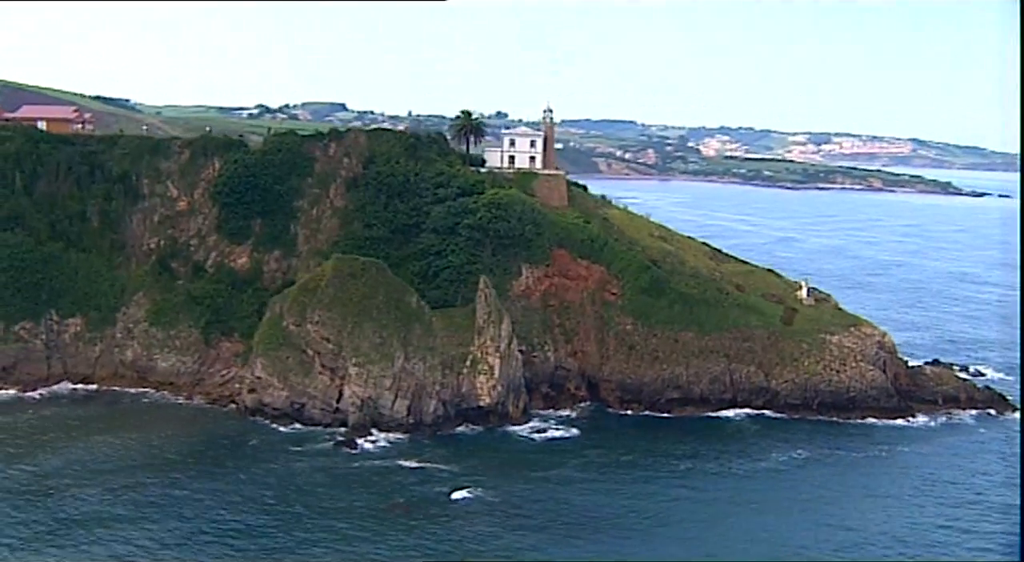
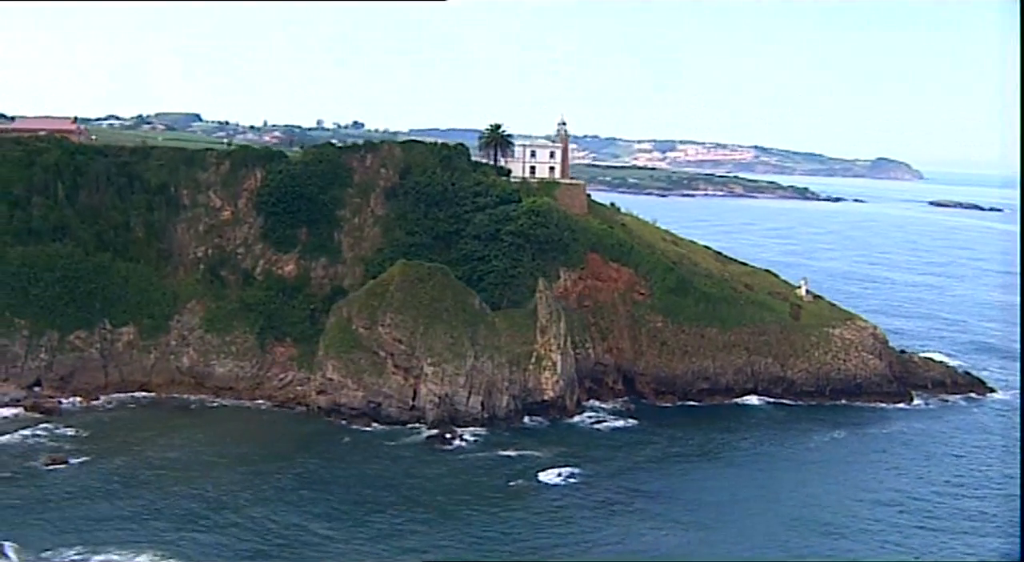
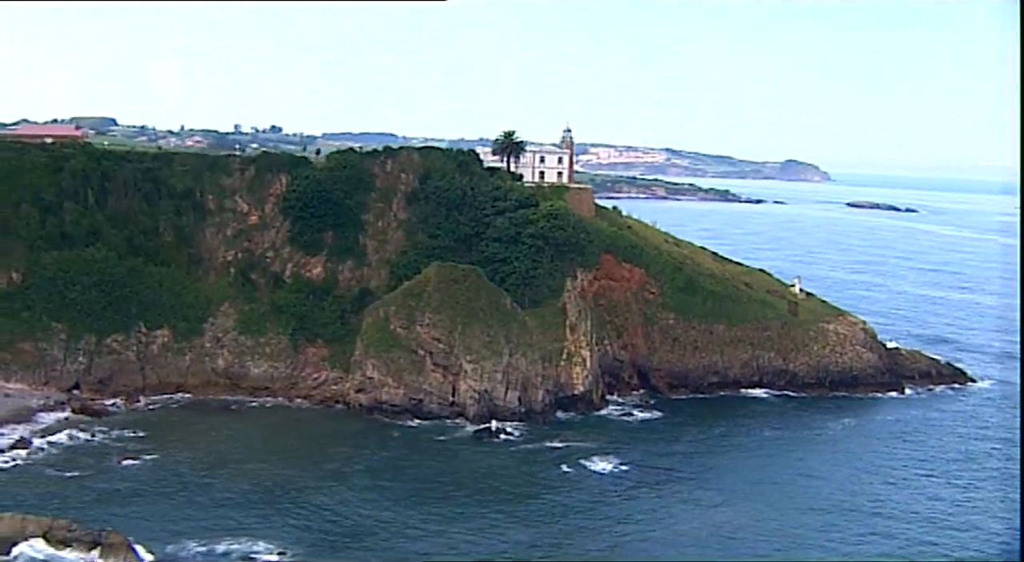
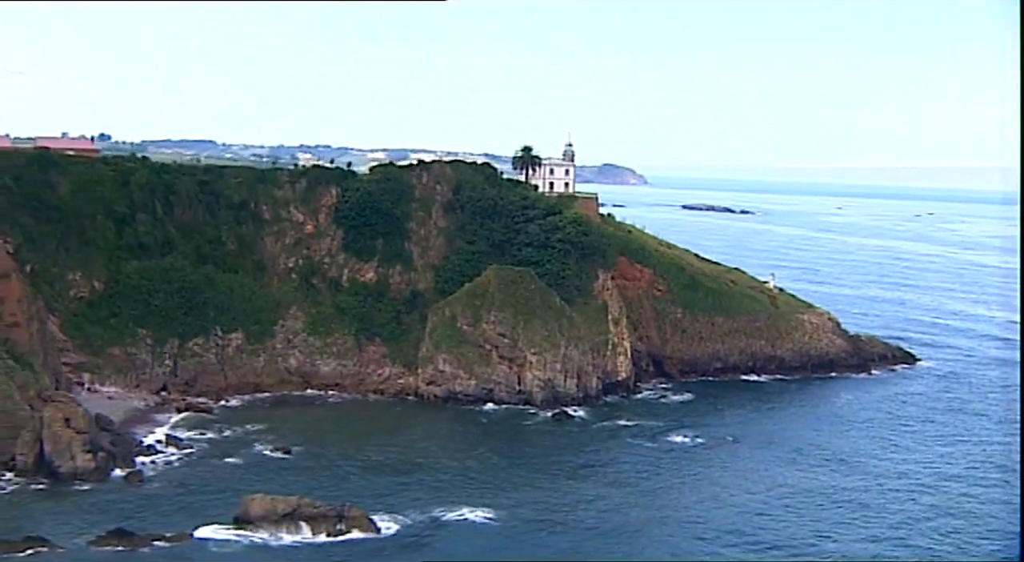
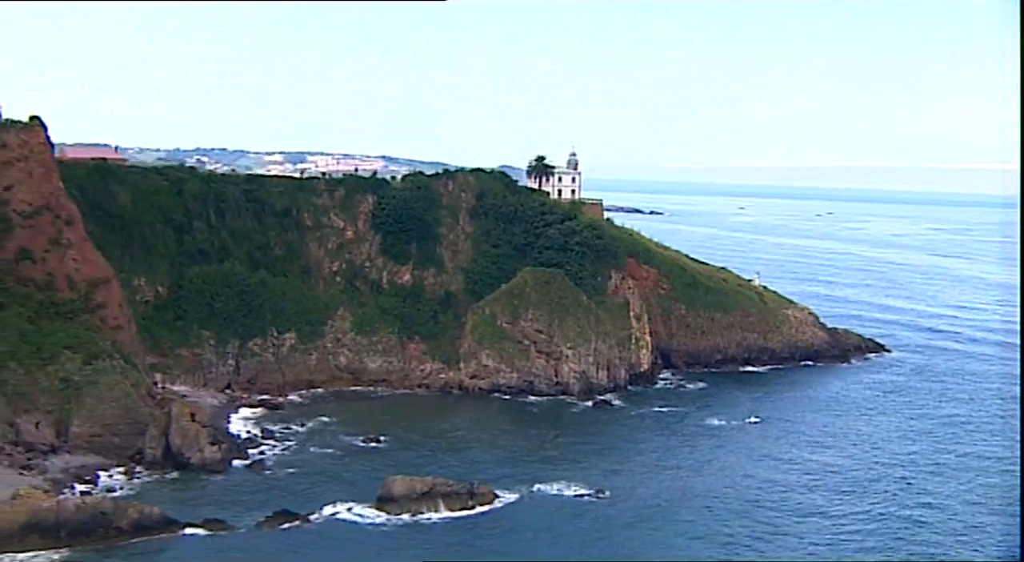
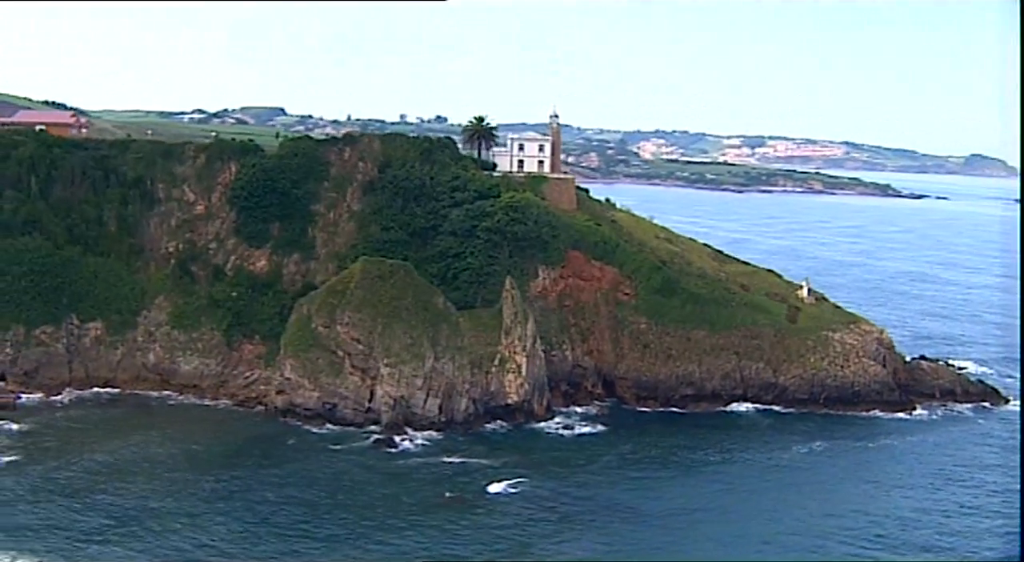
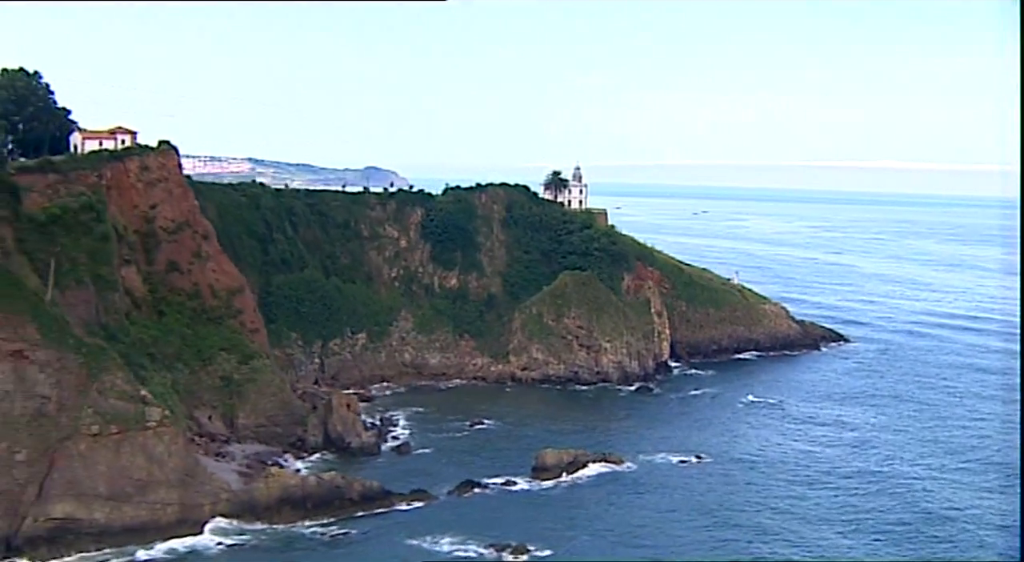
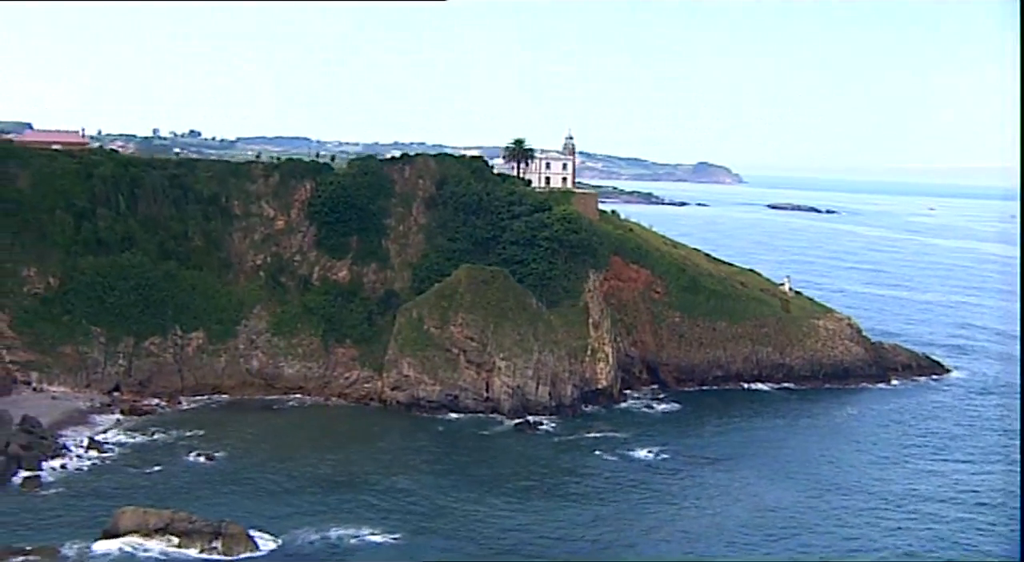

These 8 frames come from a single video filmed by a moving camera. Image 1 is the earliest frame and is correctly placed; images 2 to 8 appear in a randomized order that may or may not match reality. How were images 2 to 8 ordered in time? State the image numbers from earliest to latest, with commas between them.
6, 2, 3, 8, 4, 5, 7
